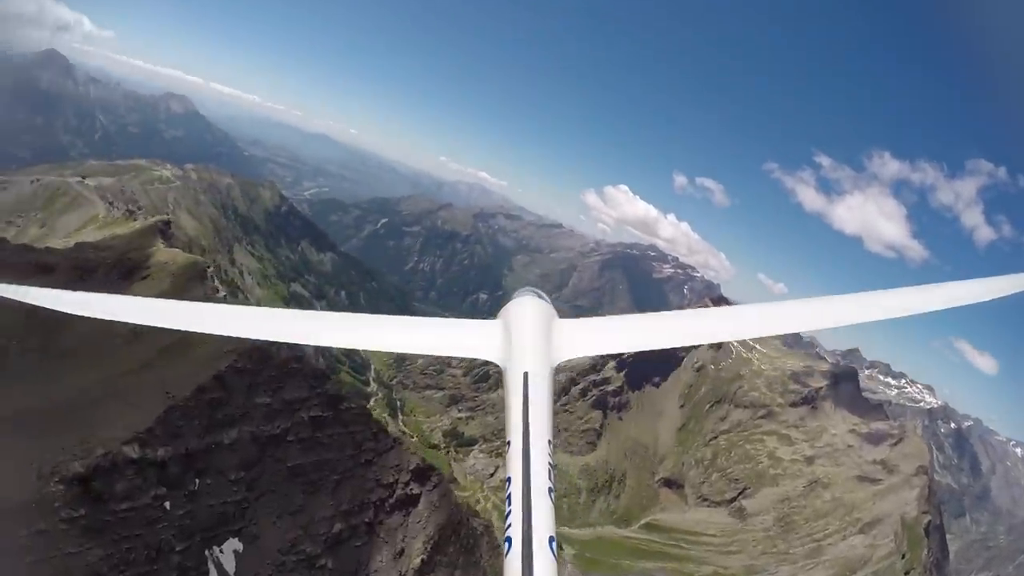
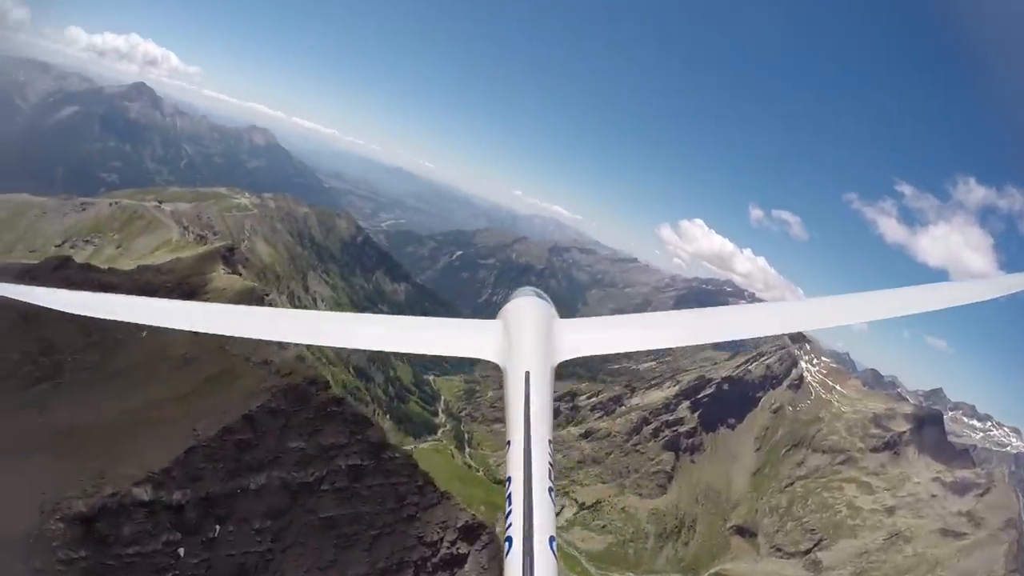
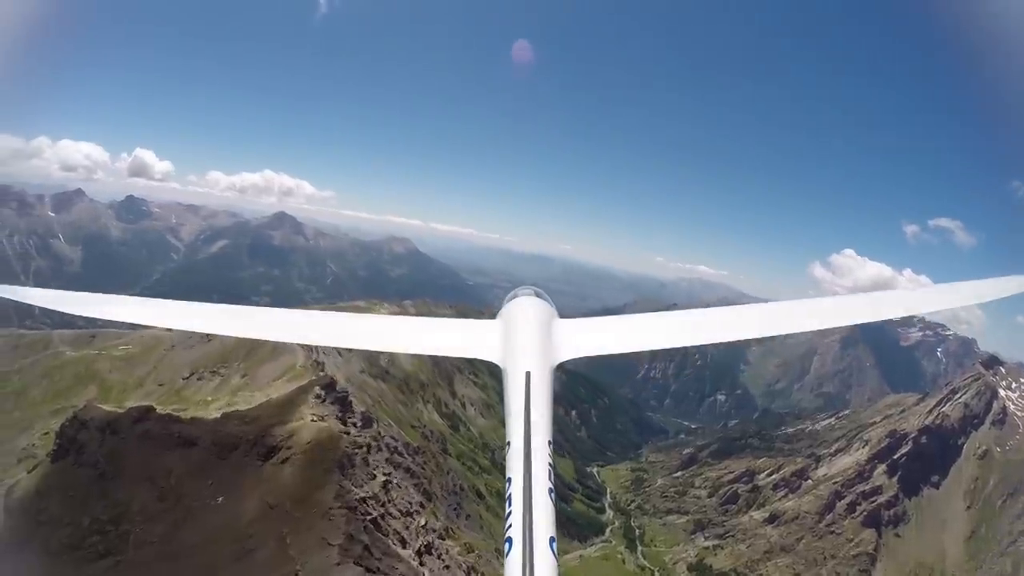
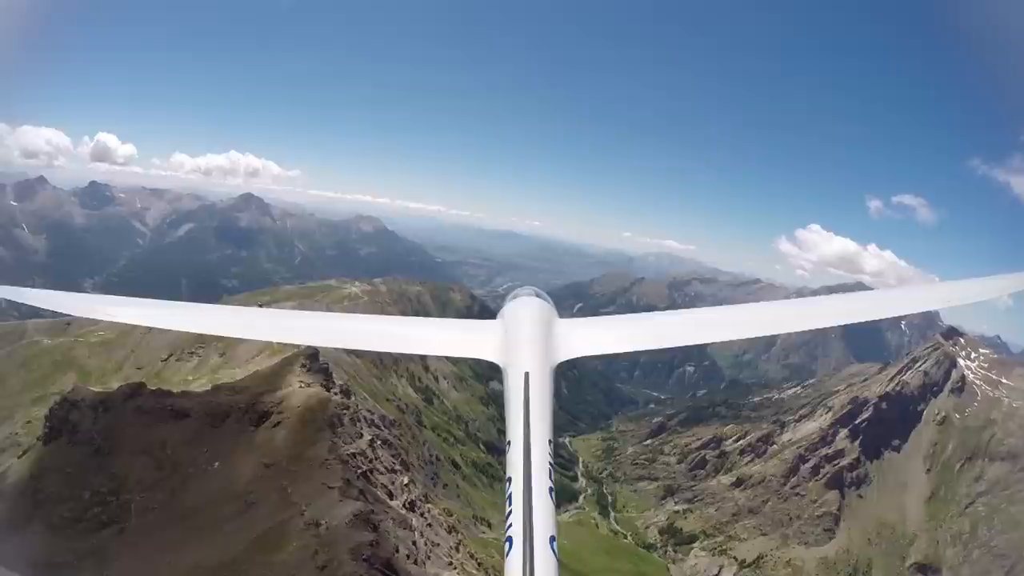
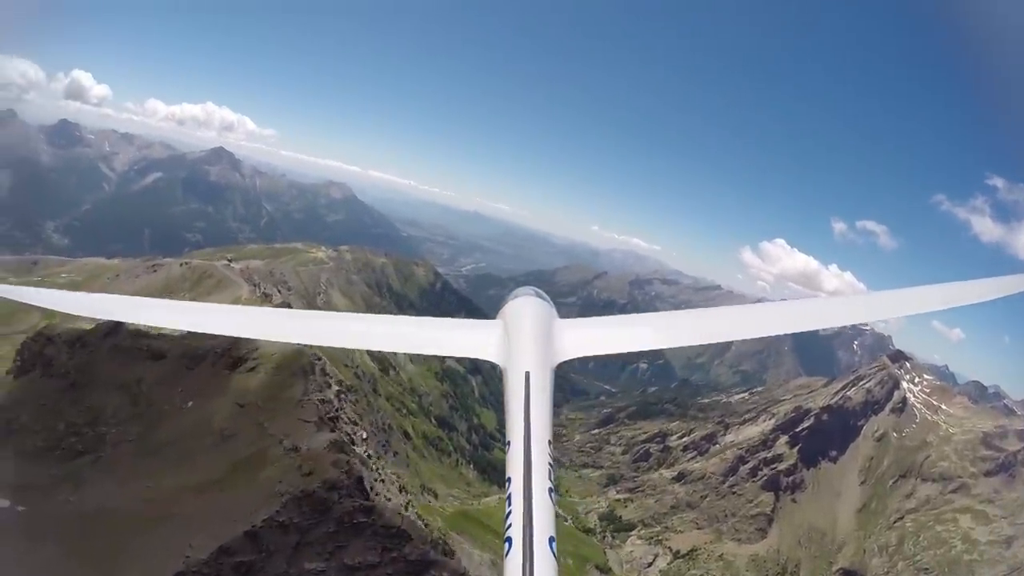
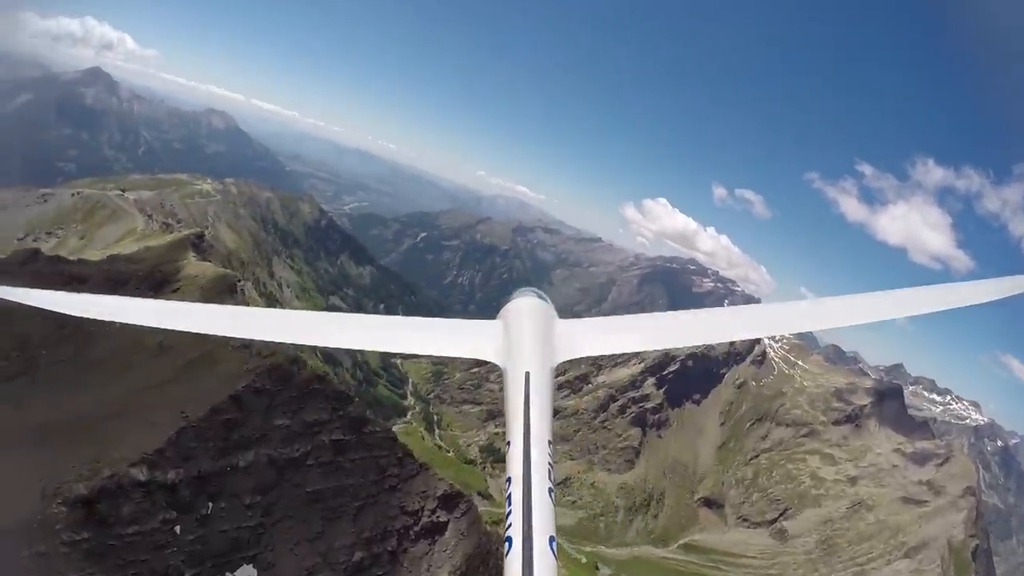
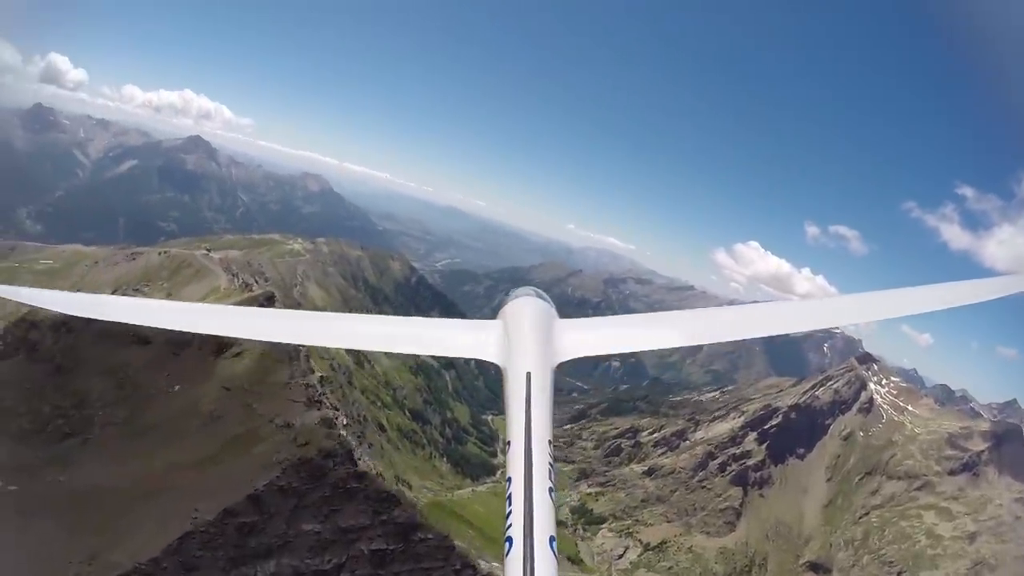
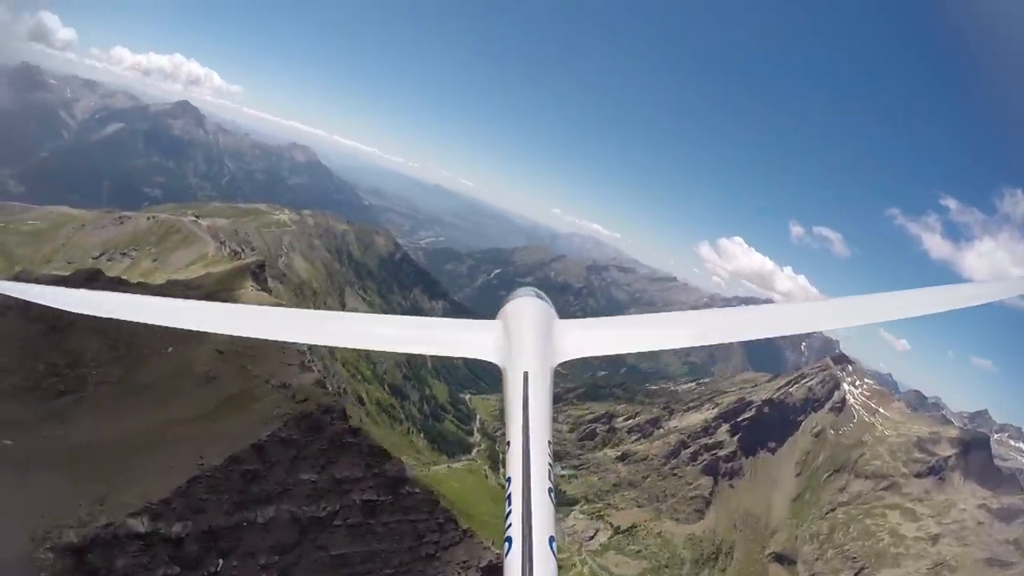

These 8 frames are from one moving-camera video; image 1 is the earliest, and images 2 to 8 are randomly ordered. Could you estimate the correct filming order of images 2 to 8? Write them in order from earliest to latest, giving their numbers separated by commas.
6, 2, 8, 7, 5, 4, 3
